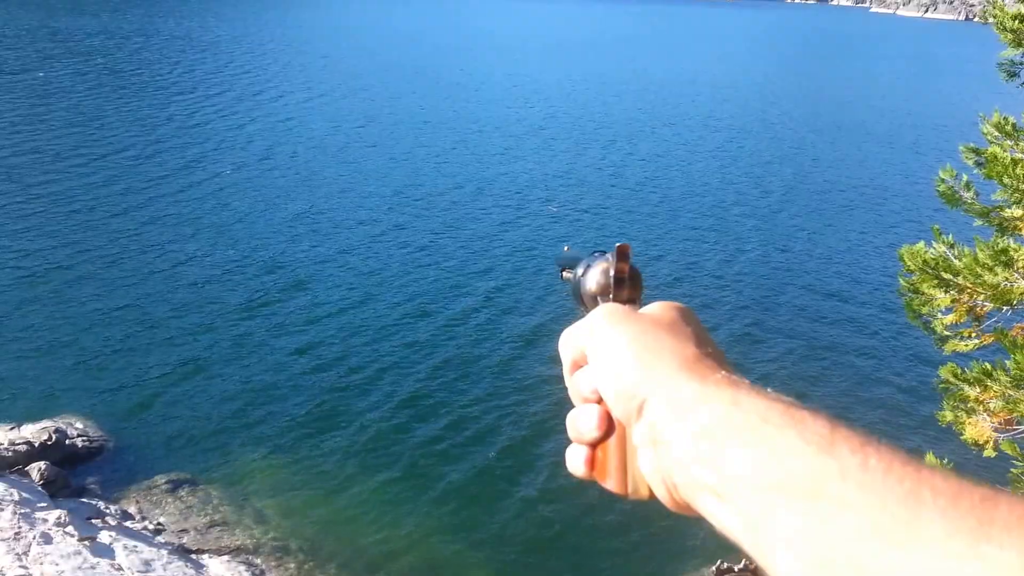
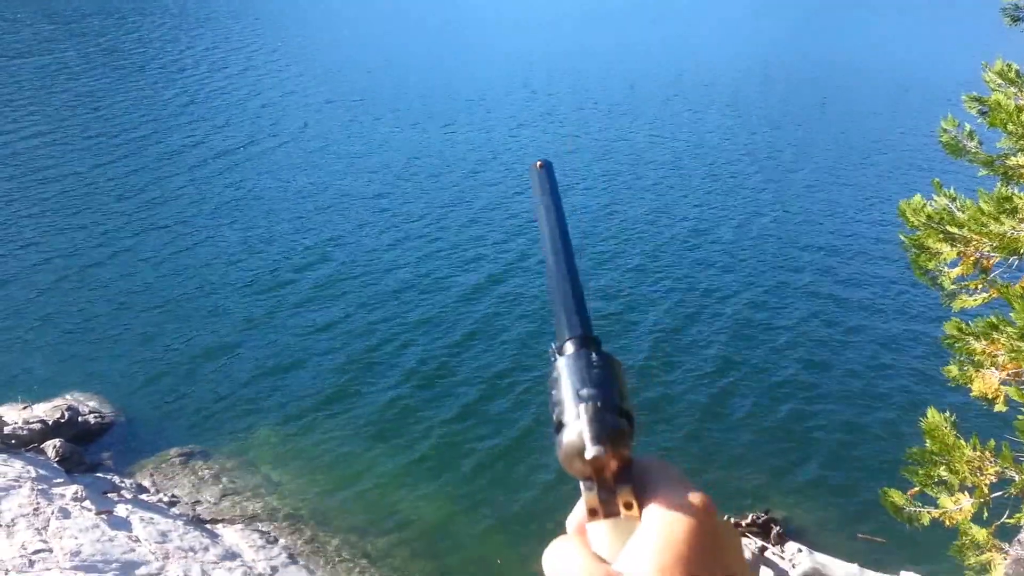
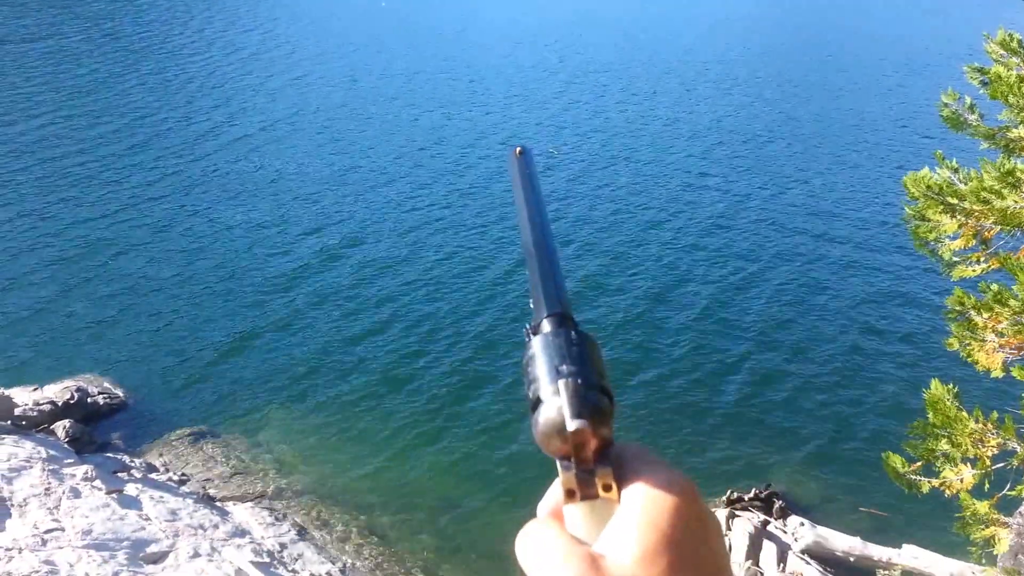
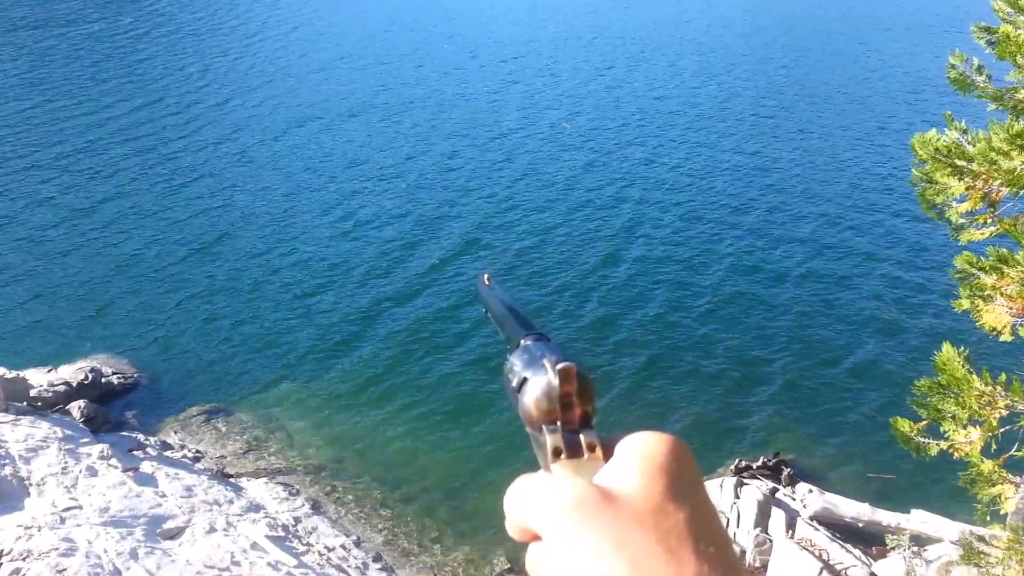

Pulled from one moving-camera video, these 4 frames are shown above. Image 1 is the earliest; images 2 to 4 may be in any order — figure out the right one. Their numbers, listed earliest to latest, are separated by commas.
2, 3, 4
